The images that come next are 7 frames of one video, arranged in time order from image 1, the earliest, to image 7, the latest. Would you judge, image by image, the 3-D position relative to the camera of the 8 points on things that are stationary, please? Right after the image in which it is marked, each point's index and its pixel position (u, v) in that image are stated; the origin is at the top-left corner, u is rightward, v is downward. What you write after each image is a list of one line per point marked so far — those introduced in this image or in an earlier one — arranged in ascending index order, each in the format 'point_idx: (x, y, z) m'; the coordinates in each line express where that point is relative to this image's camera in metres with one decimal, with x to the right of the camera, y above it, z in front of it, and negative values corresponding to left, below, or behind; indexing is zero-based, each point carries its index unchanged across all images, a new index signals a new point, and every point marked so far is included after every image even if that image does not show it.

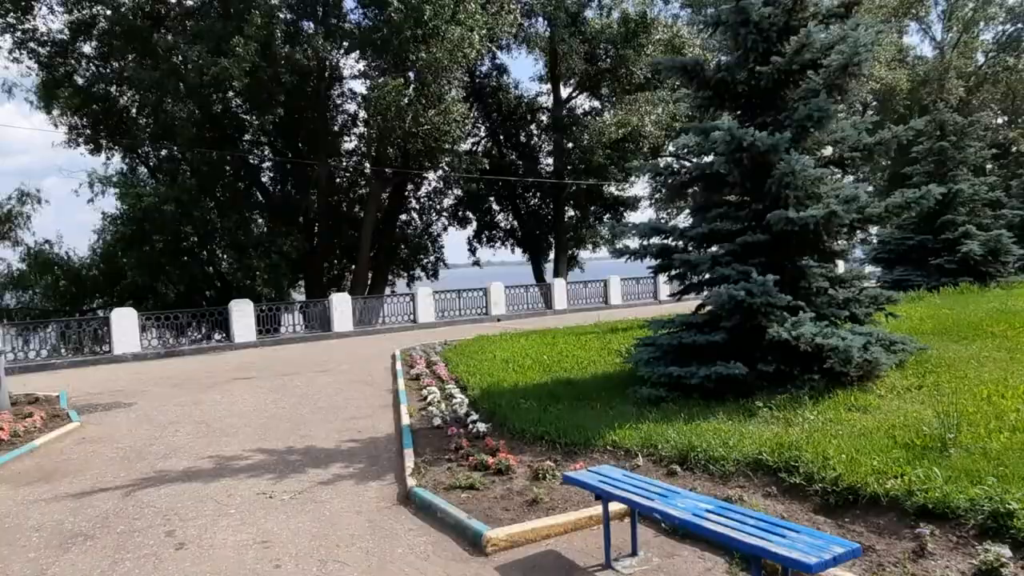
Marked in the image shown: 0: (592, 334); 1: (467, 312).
0: (+1.3, -0.8, +12.0) m
1: (-1.2, -0.6, +19.5) m
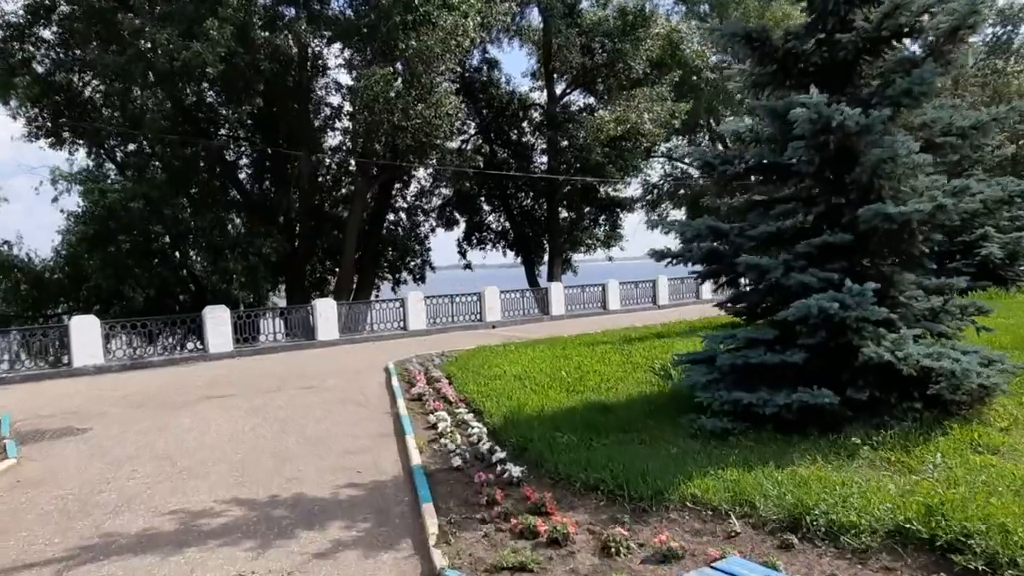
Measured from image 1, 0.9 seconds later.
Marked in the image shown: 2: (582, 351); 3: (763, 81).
0: (+1.4, -0.8, +10.9) m
1: (-1.3, -0.7, +18.4) m
2: (+1.0, -0.9, +10.6) m
3: (+2.0, +1.6, +6.1) m
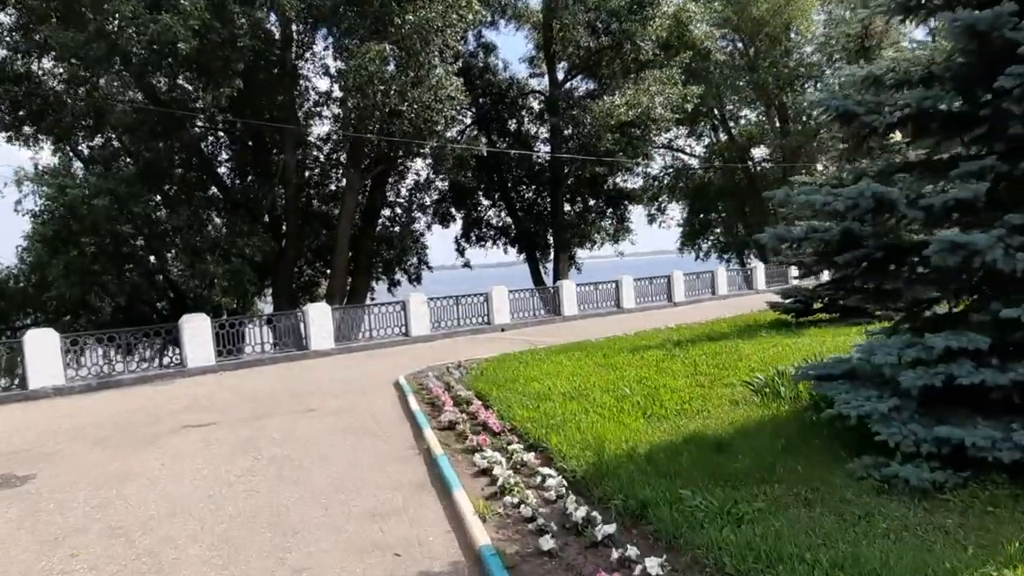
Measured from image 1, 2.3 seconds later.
0: (+1.8, -0.8, +9.3) m
1: (-1.0, -0.7, +16.7) m
2: (+1.4, -0.8, +8.9) m
3: (+2.4, +1.7, +4.5) m
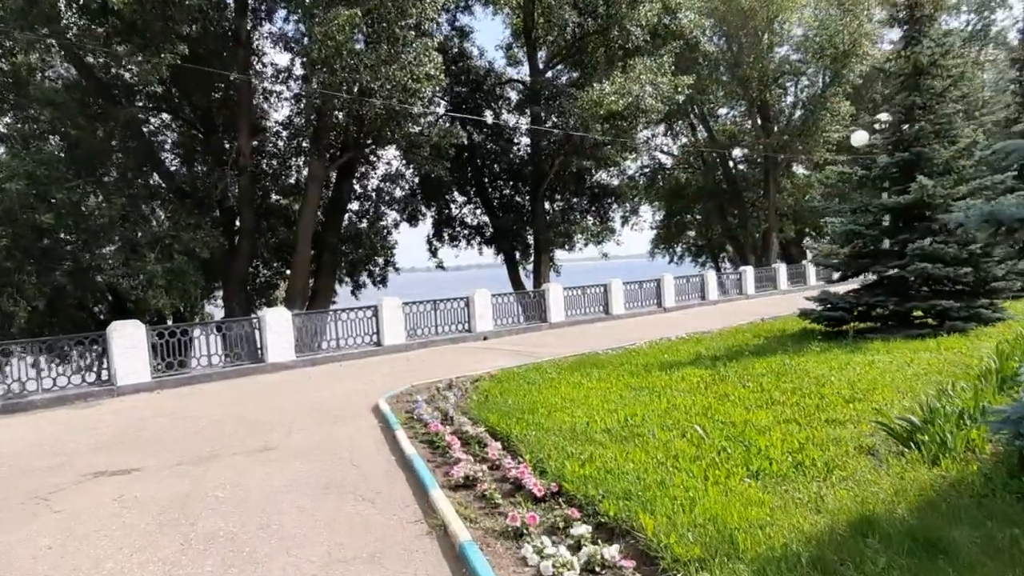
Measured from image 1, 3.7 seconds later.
0: (+1.9, -0.8, +7.6) m
1: (-1.3, -0.8, +14.9) m
2: (+1.5, -0.9, +7.2) m
3: (+2.8, +1.7, +2.8) m
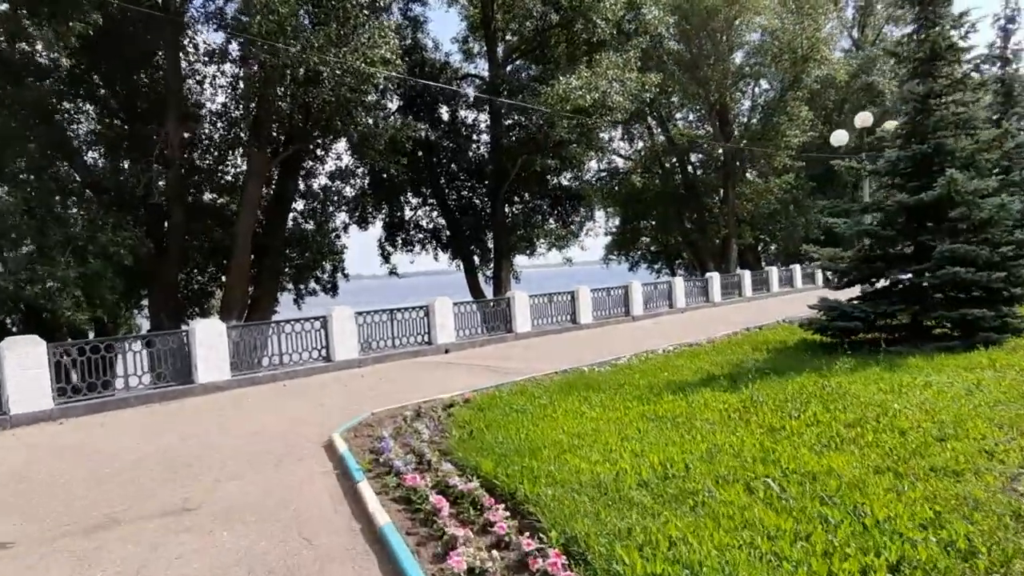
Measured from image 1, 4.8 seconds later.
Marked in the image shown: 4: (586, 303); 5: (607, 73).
0: (+1.8, -0.9, +6.4) m
1: (-1.9, -0.9, +13.4) m
2: (+1.4, -1.0, +6.0) m
3: (+3.0, +1.7, +1.7) m
4: (+1.7, -0.3, +17.7) m
5: (+2.3, +5.3, +18.7) m
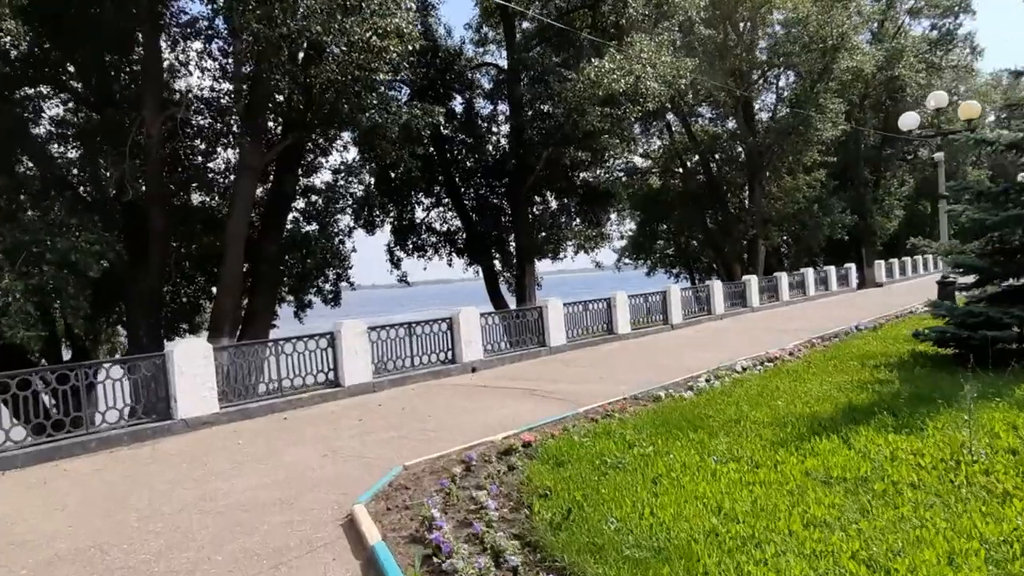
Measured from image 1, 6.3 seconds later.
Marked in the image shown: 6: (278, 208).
0: (+2.3, -0.9, +4.5) m
1: (-1.4, -1.1, +11.5) m
2: (+2.0, -1.0, +4.1) m
3: (+3.5, +1.7, -0.2) m
4: (+2.3, -0.5, +15.8) m
5: (+2.8, +5.2, +16.8) m
6: (-4.4, +1.5, +14.4) m
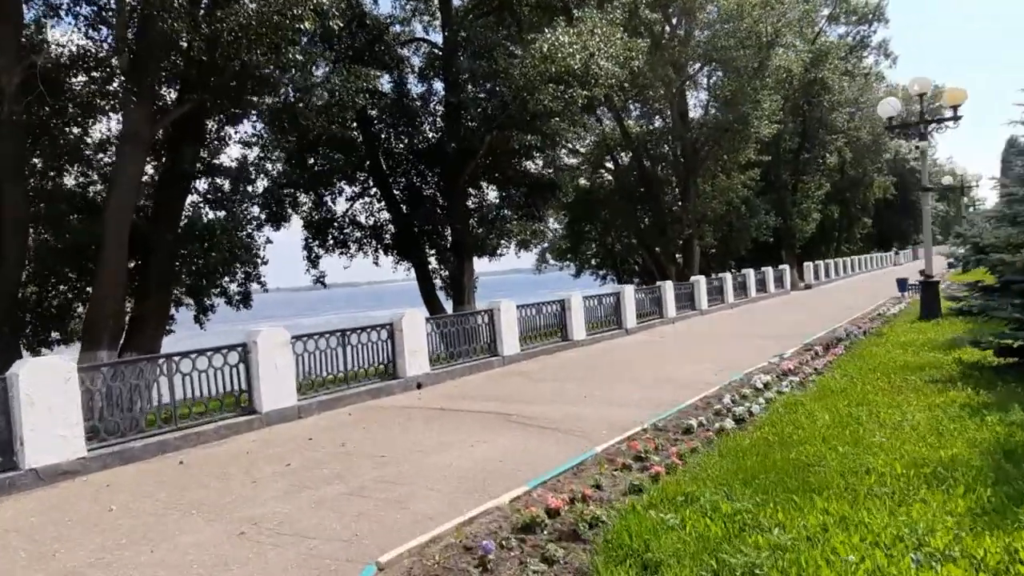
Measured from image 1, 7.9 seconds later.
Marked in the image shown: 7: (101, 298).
0: (+2.6, -0.9, +2.8) m
1: (-1.9, -1.1, +9.3) m
2: (+2.3, -0.9, +2.4) m
3: (+4.3, +1.8, -1.7) m
4: (+1.2, -0.5, +14.1) m
5: (+1.6, +5.1, +15.2) m
6: (-5.3, +1.5, +11.9) m
7: (-5.5, -0.1, +10.2) m
